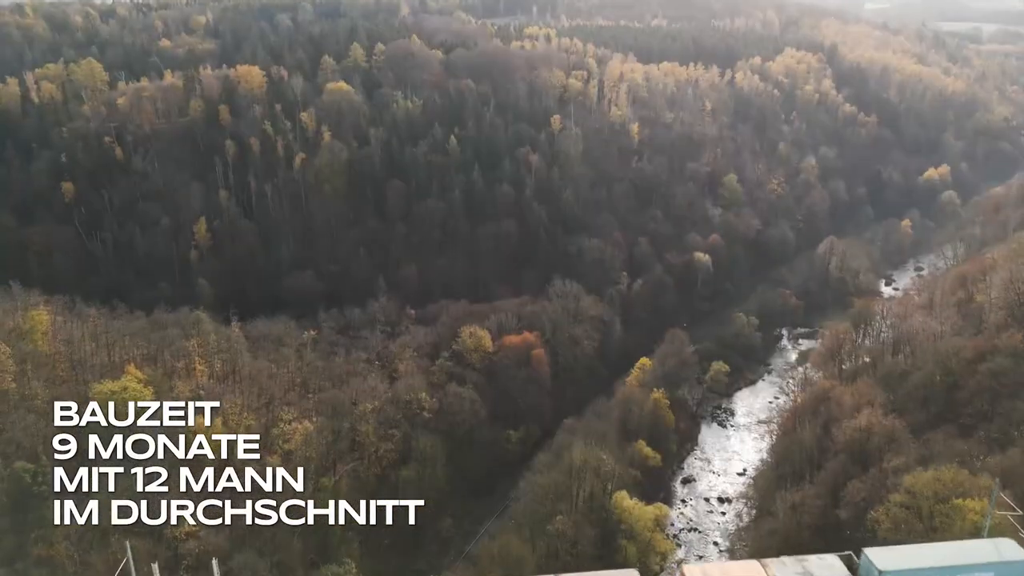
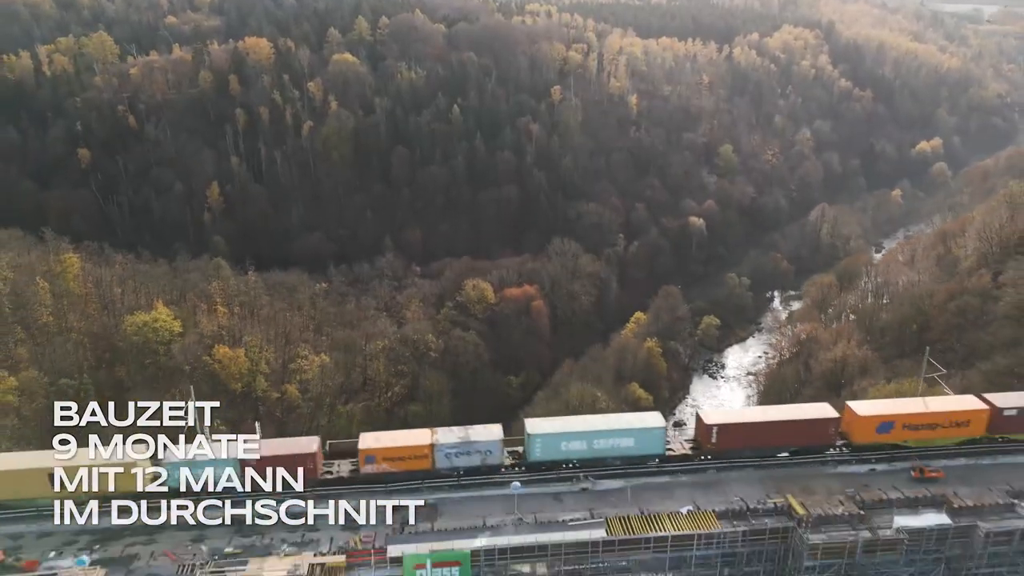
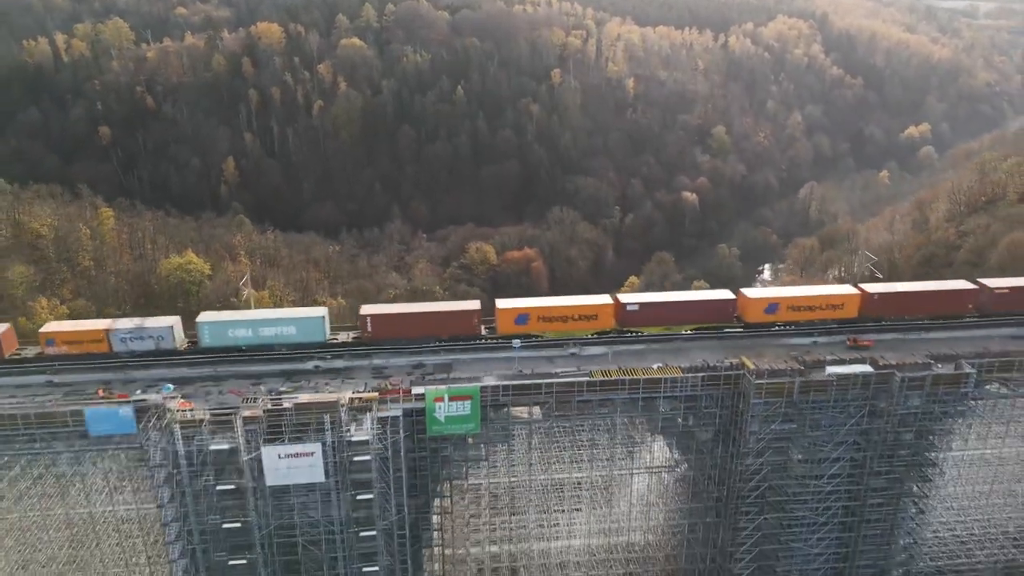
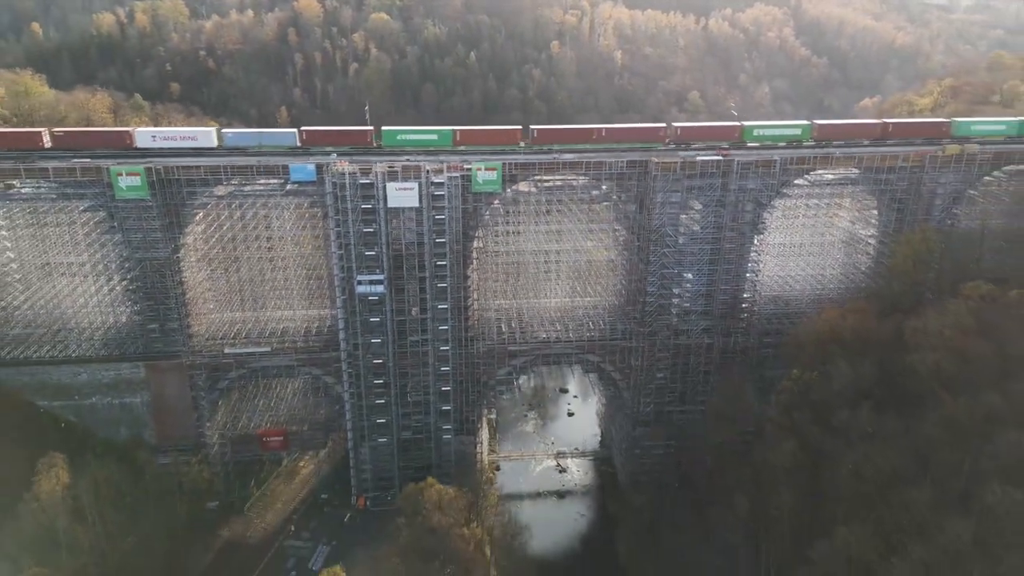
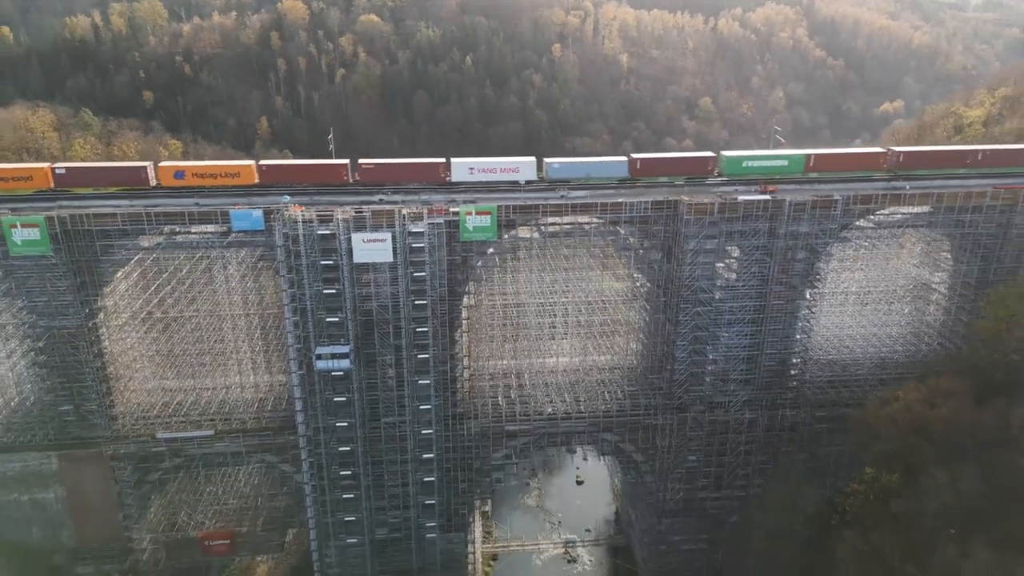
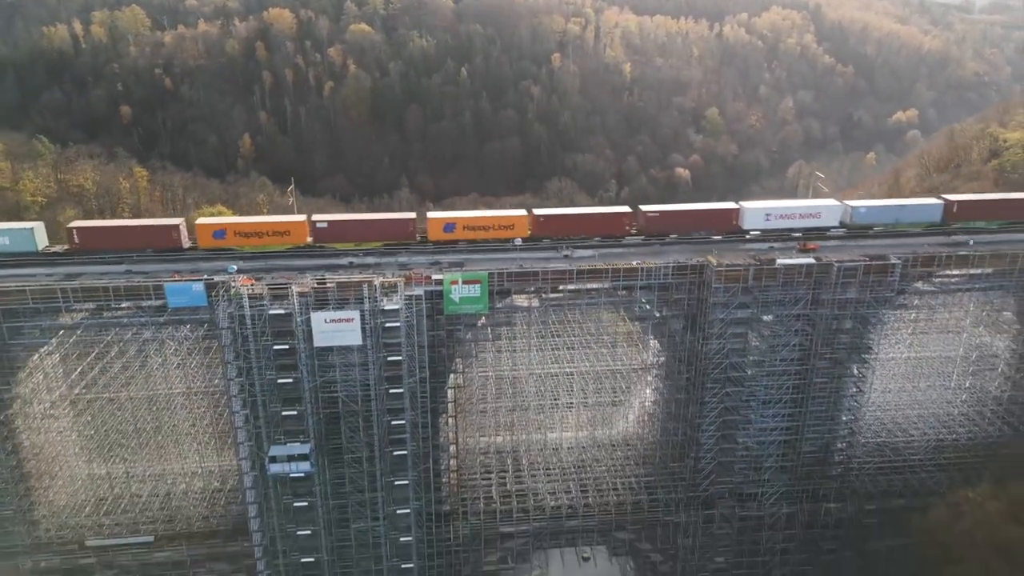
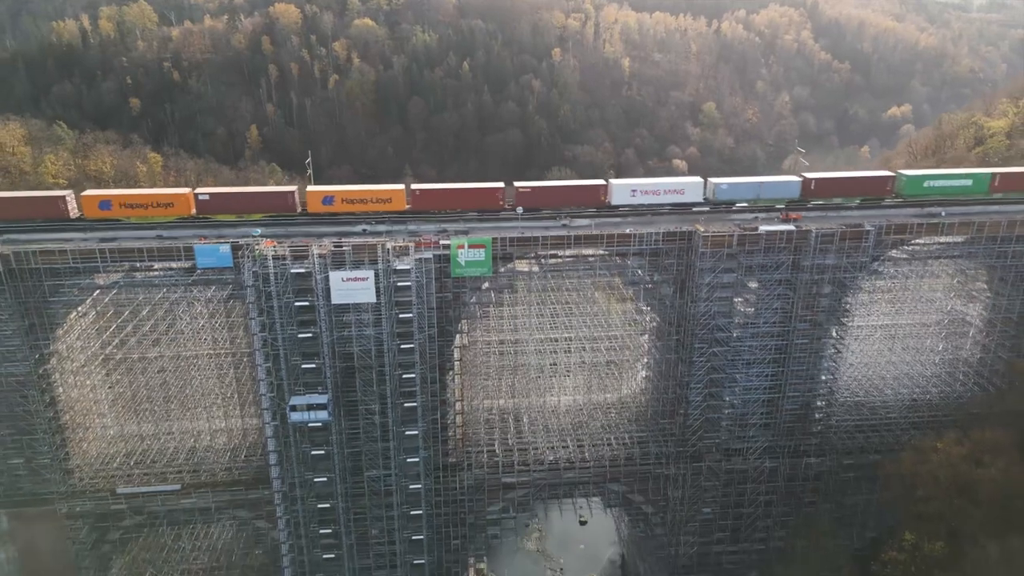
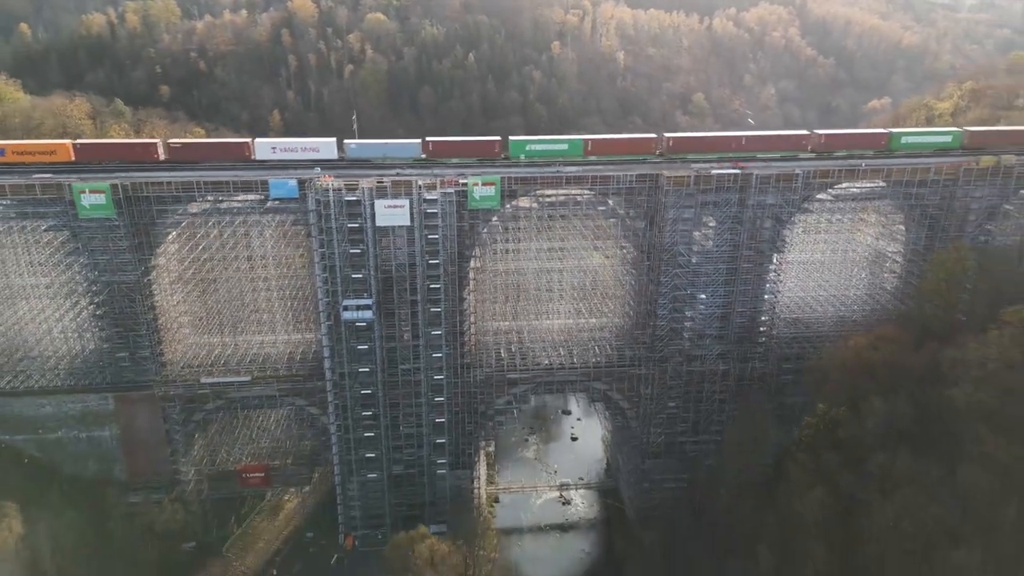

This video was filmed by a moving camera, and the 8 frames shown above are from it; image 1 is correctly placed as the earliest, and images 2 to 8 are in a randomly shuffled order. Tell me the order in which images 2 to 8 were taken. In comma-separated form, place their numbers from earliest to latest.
2, 3, 6, 7, 5, 8, 4
